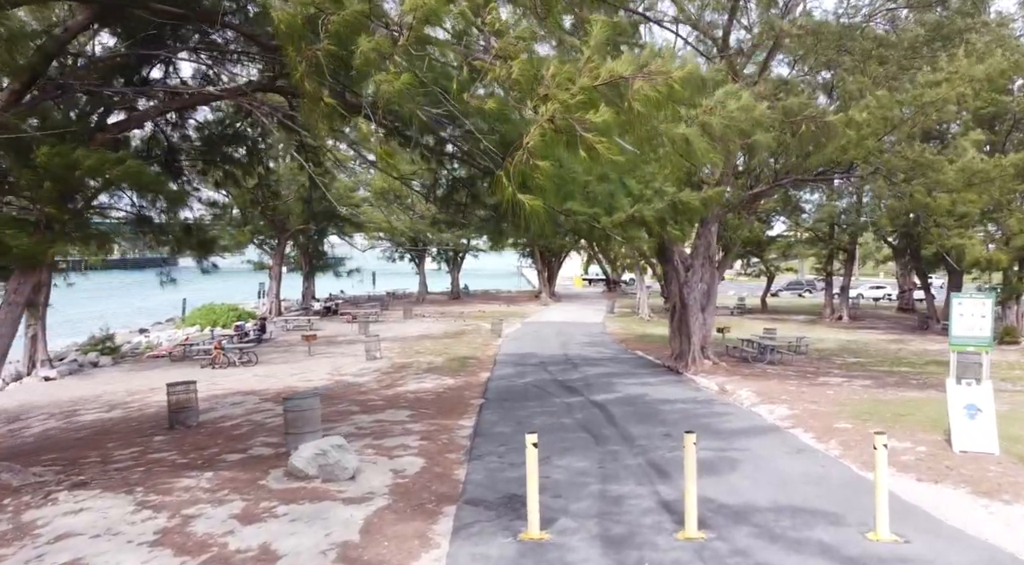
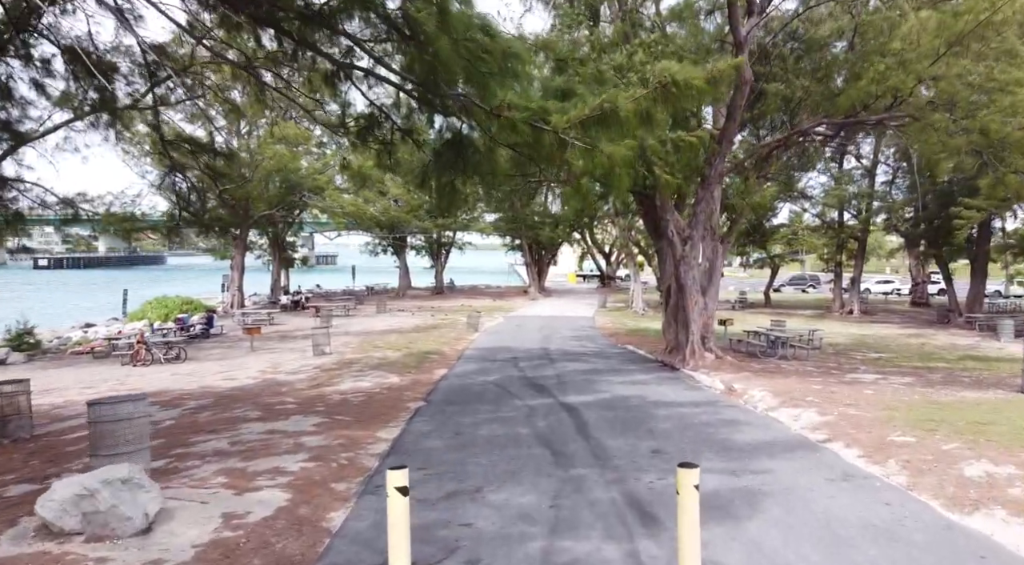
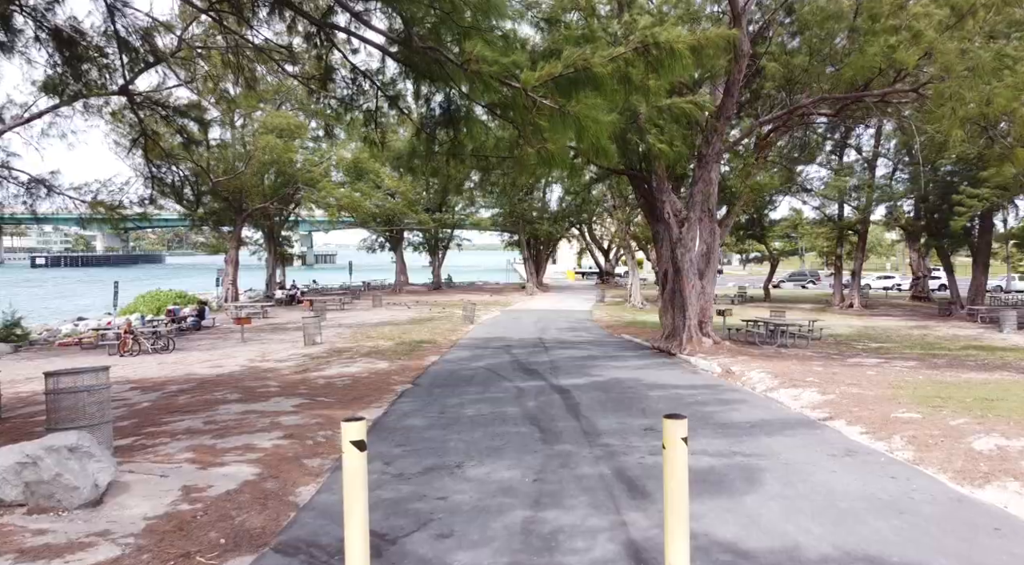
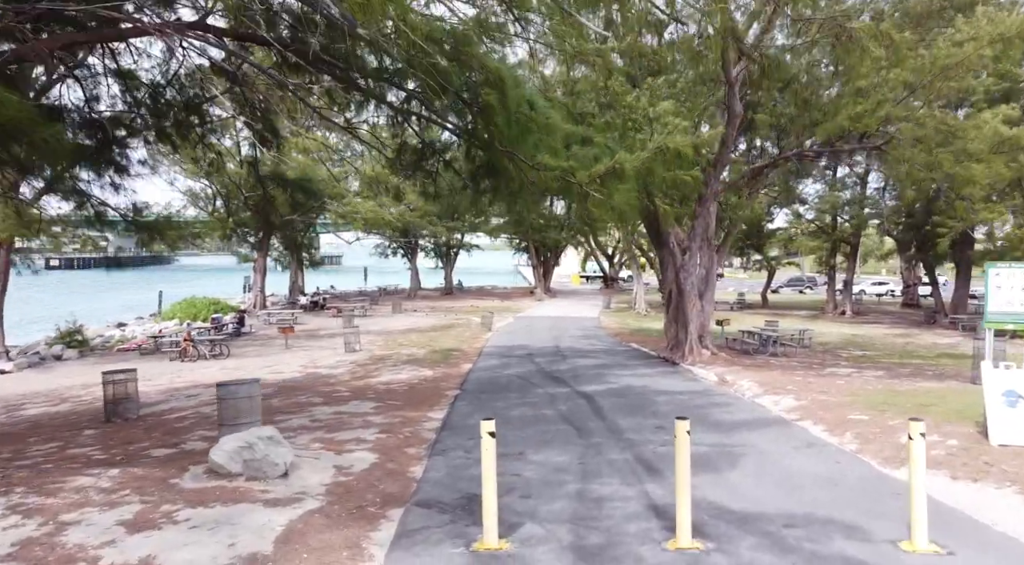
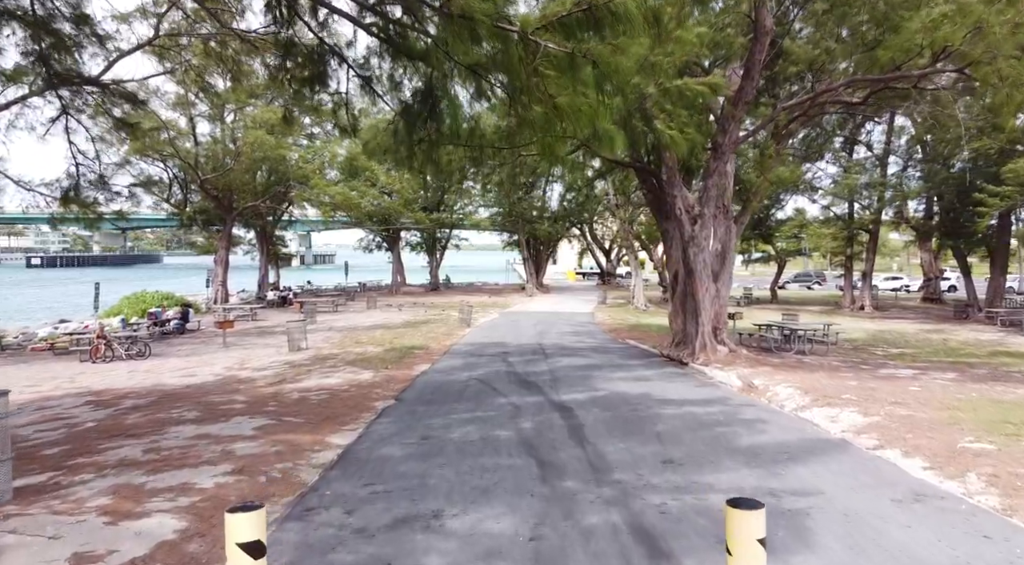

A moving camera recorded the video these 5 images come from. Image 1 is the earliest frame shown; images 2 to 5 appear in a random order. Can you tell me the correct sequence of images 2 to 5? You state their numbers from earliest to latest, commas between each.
4, 2, 3, 5
